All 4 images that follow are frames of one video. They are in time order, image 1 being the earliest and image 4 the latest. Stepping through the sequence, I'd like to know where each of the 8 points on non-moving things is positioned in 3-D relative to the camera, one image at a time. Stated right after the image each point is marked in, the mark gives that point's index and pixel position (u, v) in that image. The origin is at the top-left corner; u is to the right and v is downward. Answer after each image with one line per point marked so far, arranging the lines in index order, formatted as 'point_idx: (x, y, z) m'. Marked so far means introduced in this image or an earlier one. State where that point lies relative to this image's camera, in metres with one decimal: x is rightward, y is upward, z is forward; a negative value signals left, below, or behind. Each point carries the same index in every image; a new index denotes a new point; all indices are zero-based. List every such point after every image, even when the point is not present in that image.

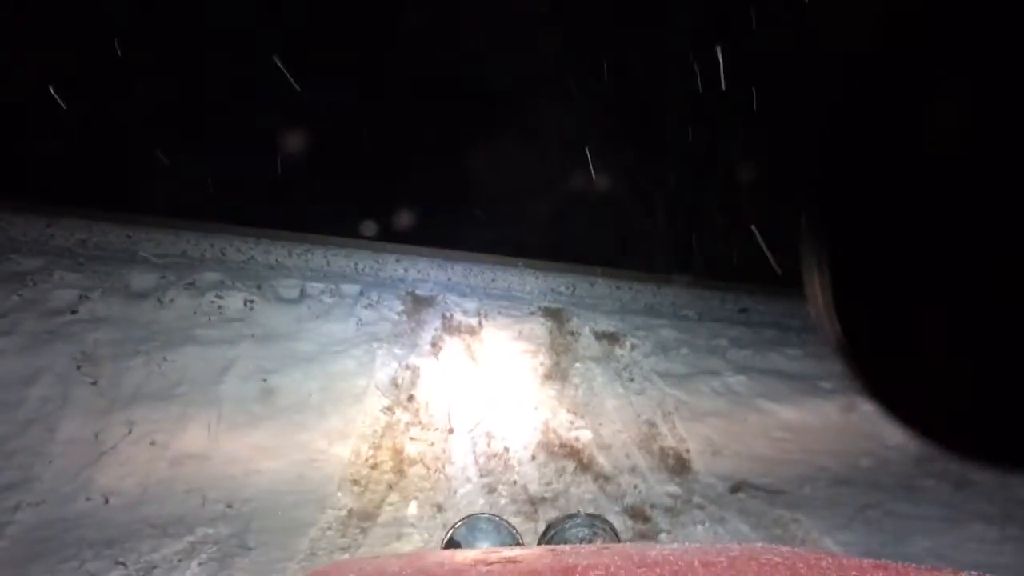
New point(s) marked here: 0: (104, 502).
0: (-2.1, -1.1, +3.5) m
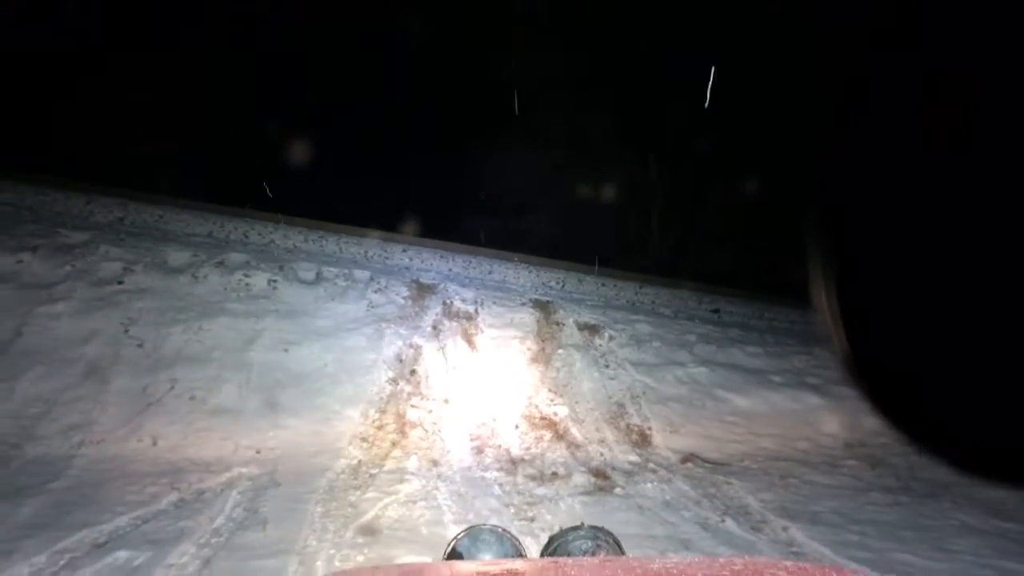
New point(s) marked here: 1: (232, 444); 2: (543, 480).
0: (-2.2, -0.9, +4.2) m
1: (-1.7, -1.0, +4.3) m
2: (+0.2, -1.1, +4.2) m
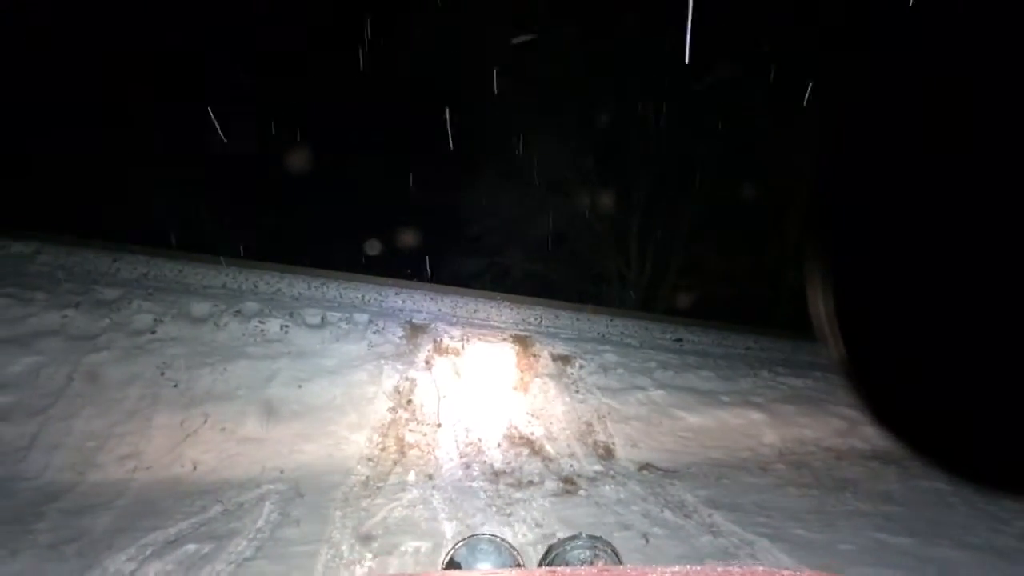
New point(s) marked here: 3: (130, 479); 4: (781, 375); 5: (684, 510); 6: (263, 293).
0: (-2.3, -1.3, +5.0) m
1: (-1.8, -1.3, +5.1) m
2: (+0.1, -1.4, +5.0) m
3: (-2.7, -1.3, +4.8) m
4: (+2.8, -0.9, +7.2) m
5: (+1.2, -1.5, +4.7) m
6: (-2.5, -0.1, +7.1) m
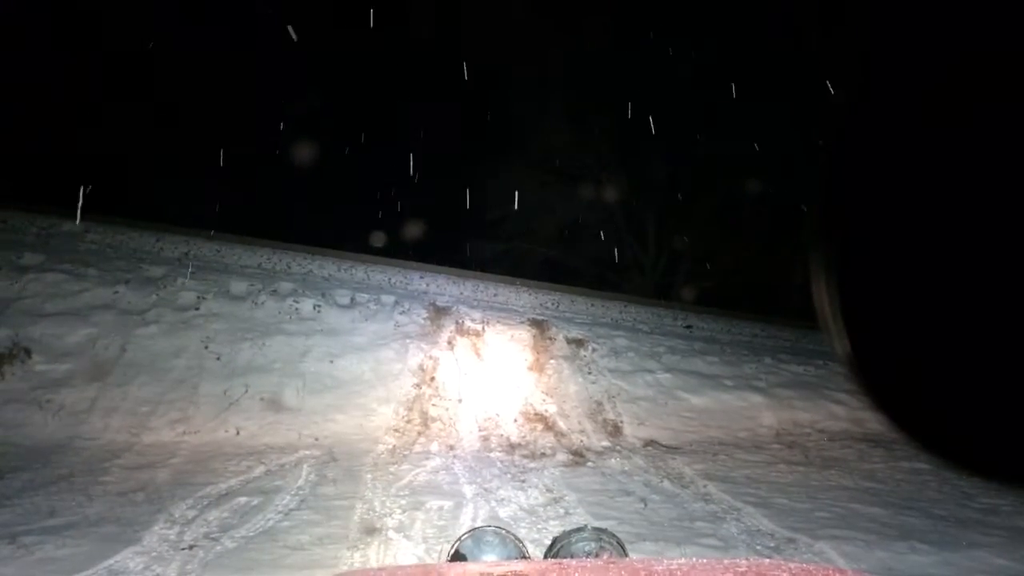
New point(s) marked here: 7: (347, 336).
0: (-2.2, -1.1, +5.5) m
1: (-1.7, -1.2, +5.6) m
2: (+0.2, -1.3, +5.5) m
3: (-2.5, -1.2, +5.3) m
4: (+3.0, -0.8, +7.6) m
5: (+1.3, -1.4, +5.1) m
6: (-2.3, +0.1, +7.5) m
7: (-1.6, -0.5, +6.8) m
